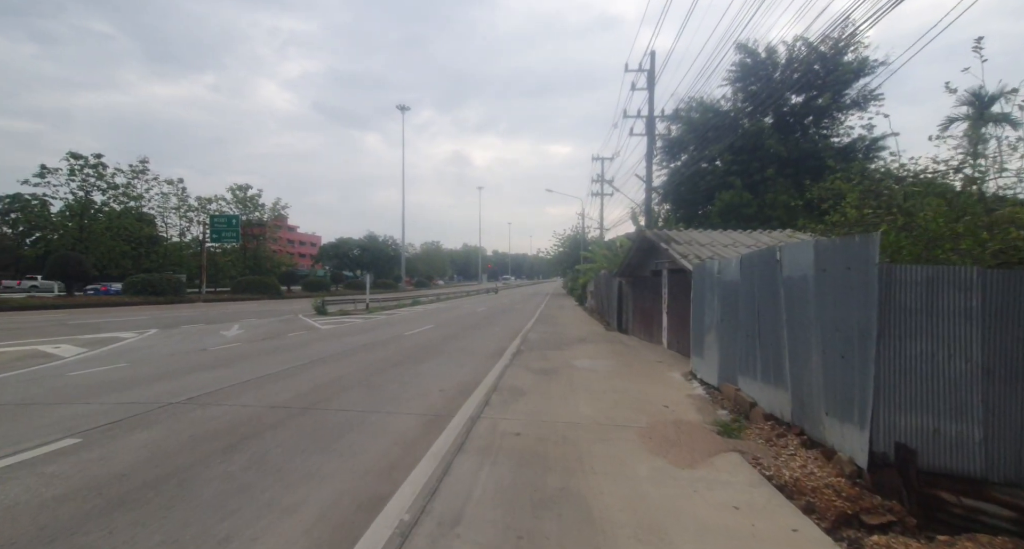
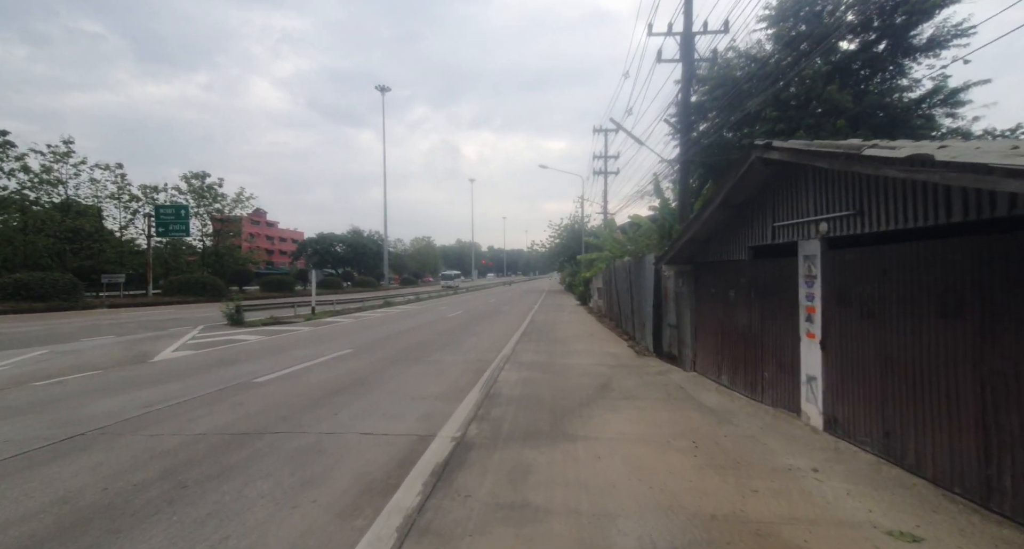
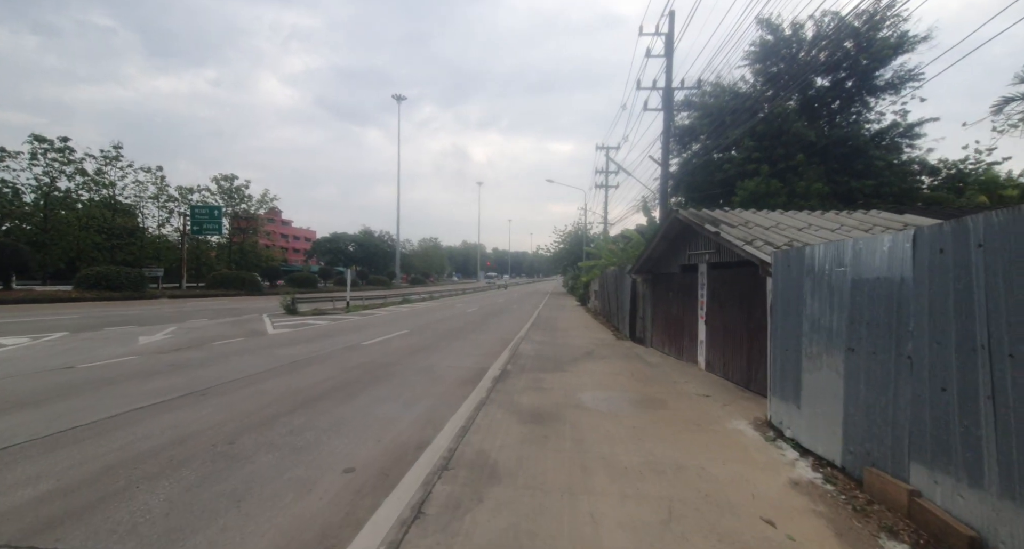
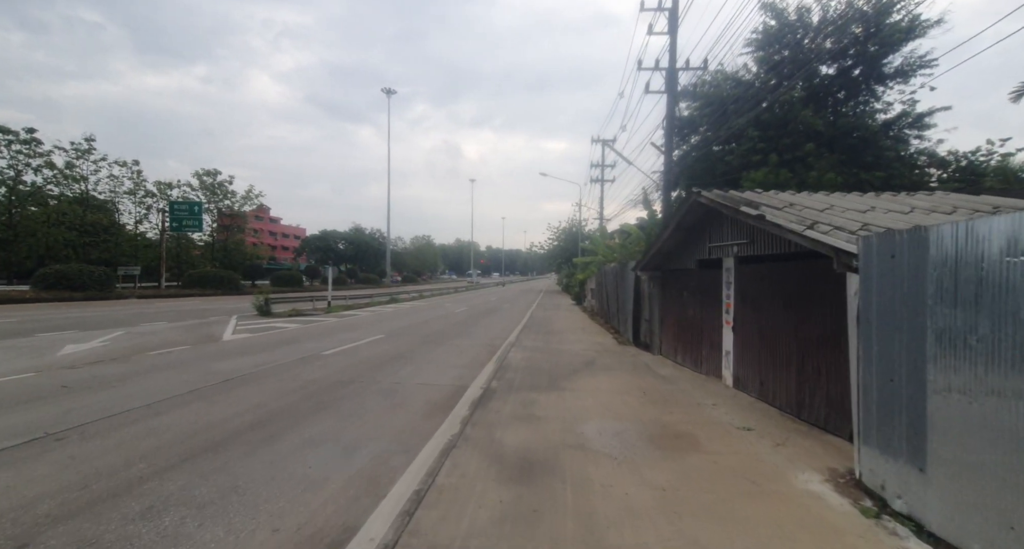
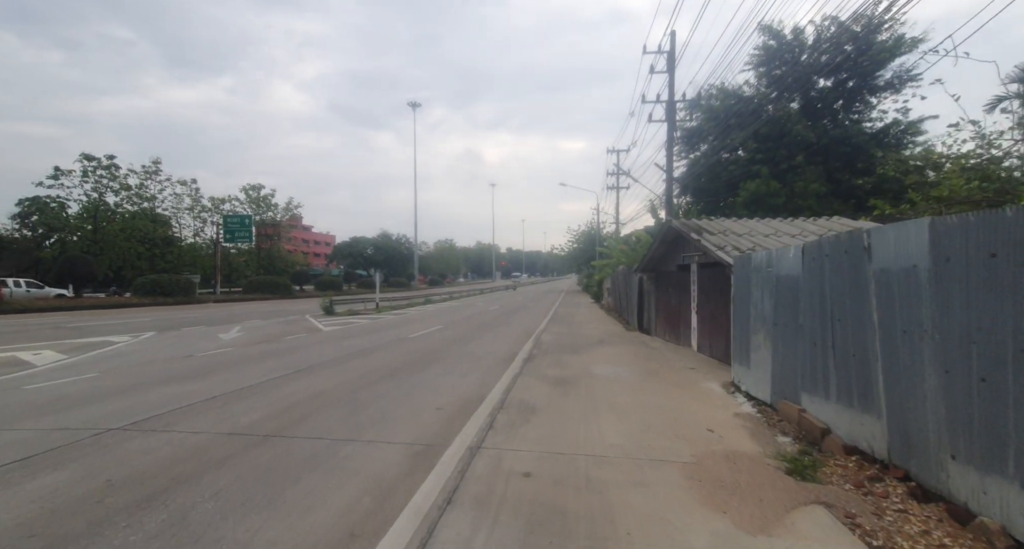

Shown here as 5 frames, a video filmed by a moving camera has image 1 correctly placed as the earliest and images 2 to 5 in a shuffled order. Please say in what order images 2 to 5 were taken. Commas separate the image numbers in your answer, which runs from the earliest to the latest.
5, 3, 4, 2
